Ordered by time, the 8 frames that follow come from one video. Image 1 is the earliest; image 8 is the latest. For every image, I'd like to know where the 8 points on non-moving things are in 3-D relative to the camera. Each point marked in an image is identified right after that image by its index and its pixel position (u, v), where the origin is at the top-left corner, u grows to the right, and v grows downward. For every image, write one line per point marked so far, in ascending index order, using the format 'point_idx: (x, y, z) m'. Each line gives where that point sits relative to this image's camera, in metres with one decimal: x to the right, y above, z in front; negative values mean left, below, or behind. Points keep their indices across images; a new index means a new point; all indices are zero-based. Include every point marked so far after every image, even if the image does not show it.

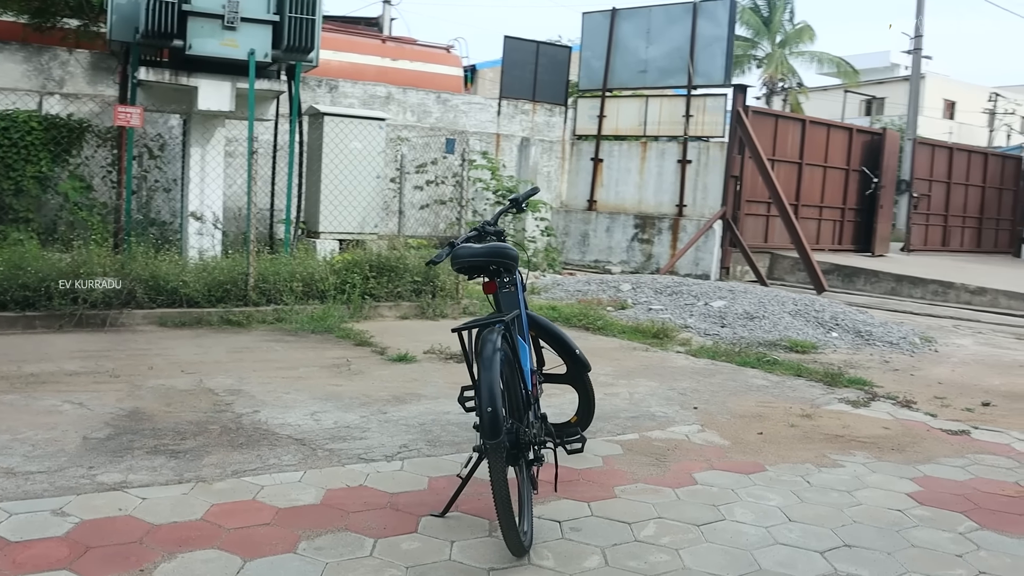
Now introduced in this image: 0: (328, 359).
0: (-1.1, -0.4, +5.9) m
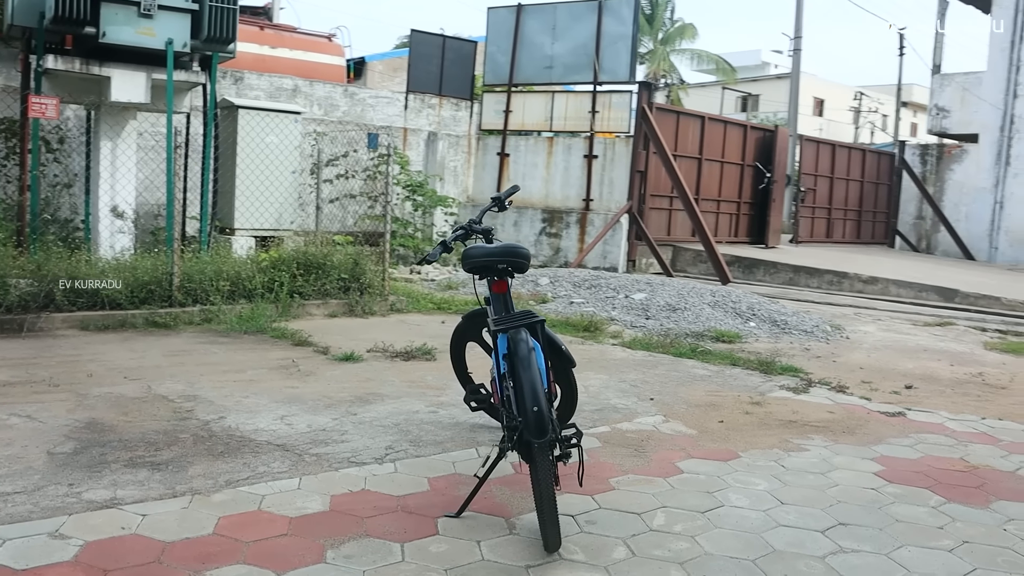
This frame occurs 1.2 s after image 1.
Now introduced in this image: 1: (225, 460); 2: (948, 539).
0: (-1.4, -0.4, +5.8) m
1: (-1.2, -0.7, +4.0) m
2: (+1.6, -0.9, +3.5) m
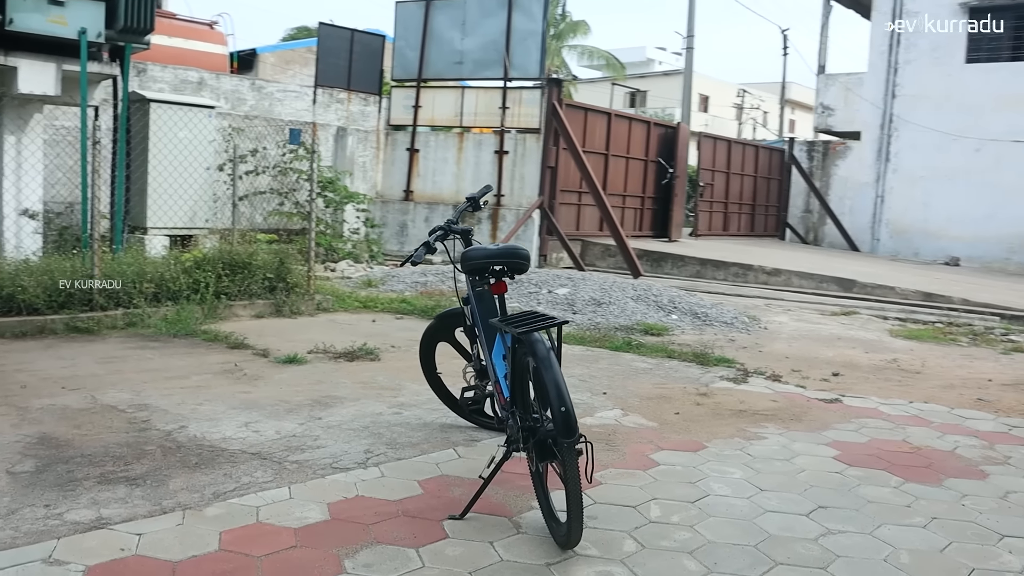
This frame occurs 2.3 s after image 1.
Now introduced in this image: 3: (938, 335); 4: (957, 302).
0: (-1.7, -0.4, +5.6) m
1: (-1.2, -0.7, +3.9) m
2: (+1.6, -0.9, +3.8) m
3: (+3.1, -0.4, +7.2) m
4: (+3.7, -0.1, +8.2) m
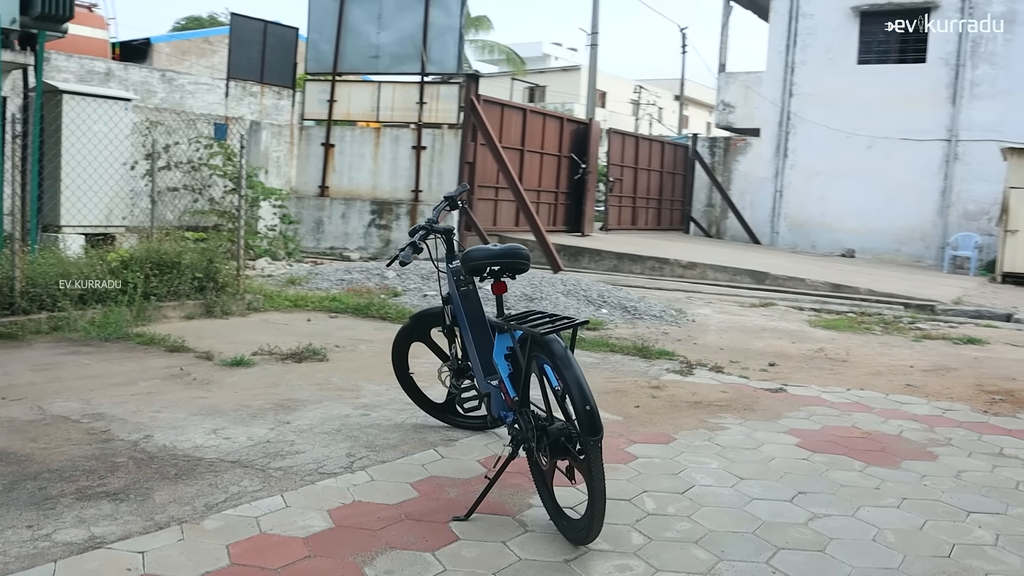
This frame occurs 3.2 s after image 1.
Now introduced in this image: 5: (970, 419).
0: (-1.9, -0.4, +5.3) m
1: (-1.2, -0.7, +3.7) m
2: (+1.5, -0.9, +4.0) m
3: (+2.7, -0.3, +7.6) m
4: (+3.1, 0.0, +8.7) m
5: (+2.4, -0.7, +5.2) m
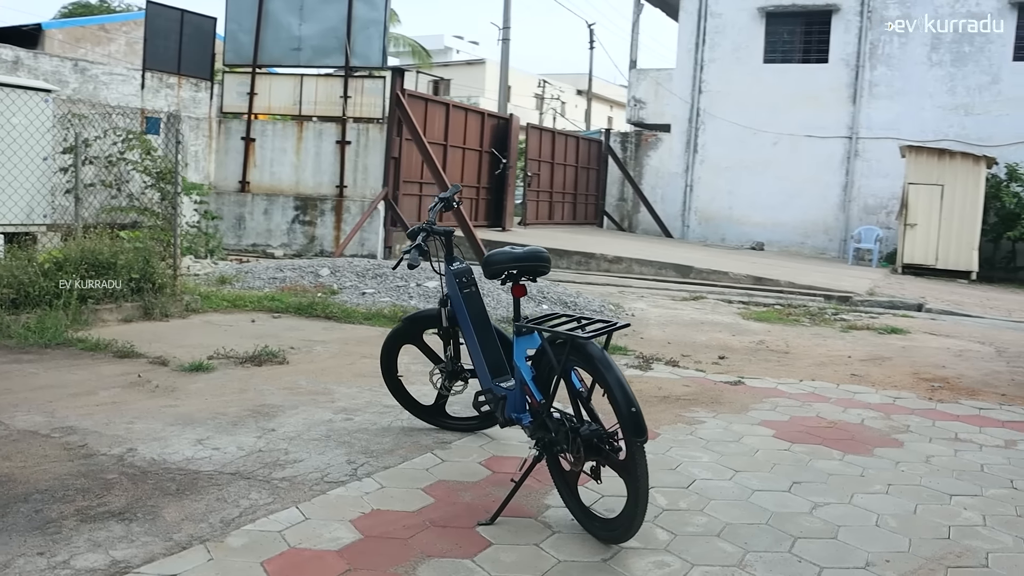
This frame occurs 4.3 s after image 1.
0: (-2.0, -0.5, +5.1) m
1: (-1.2, -0.8, +3.6) m
2: (+1.6, -0.8, +4.2) m
3: (+2.2, -0.2, +7.9) m
4: (+2.5, 0.0, +9.0) m
5: (+2.3, -0.7, +5.5) m
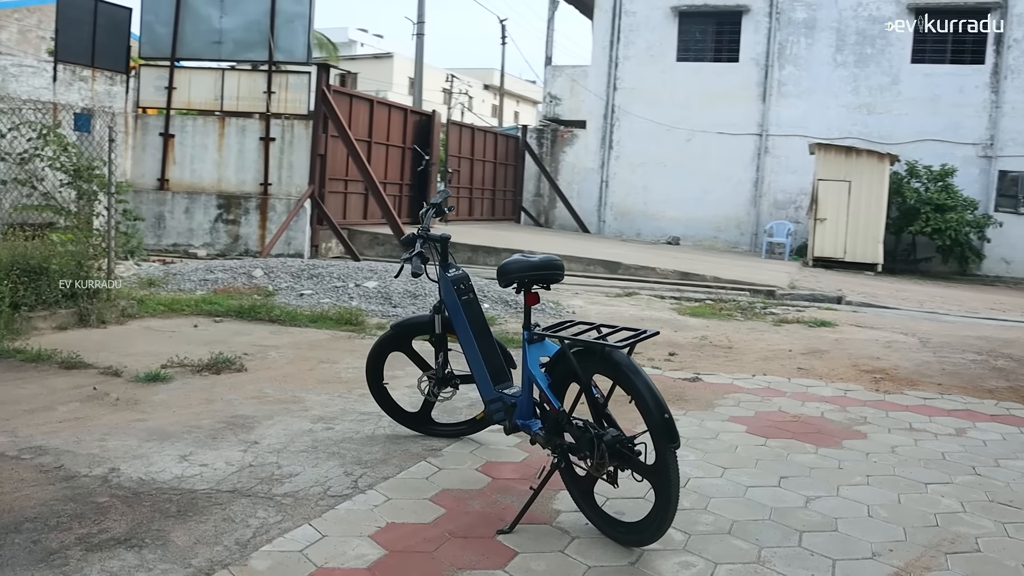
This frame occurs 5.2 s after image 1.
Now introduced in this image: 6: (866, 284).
0: (-2.2, -0.5, +4.8) m
1: (-1.1, -0.8, +3.4) m
2: (+1.5, -0.8, +4.4) m
3: (+1.7, -0.2, +8.2) m
4: (+1.9, +0.1, +9.3) m
5: (+2.1, -0.6, +5.7) m
6: (+3.5, 0.0, +9.8) m
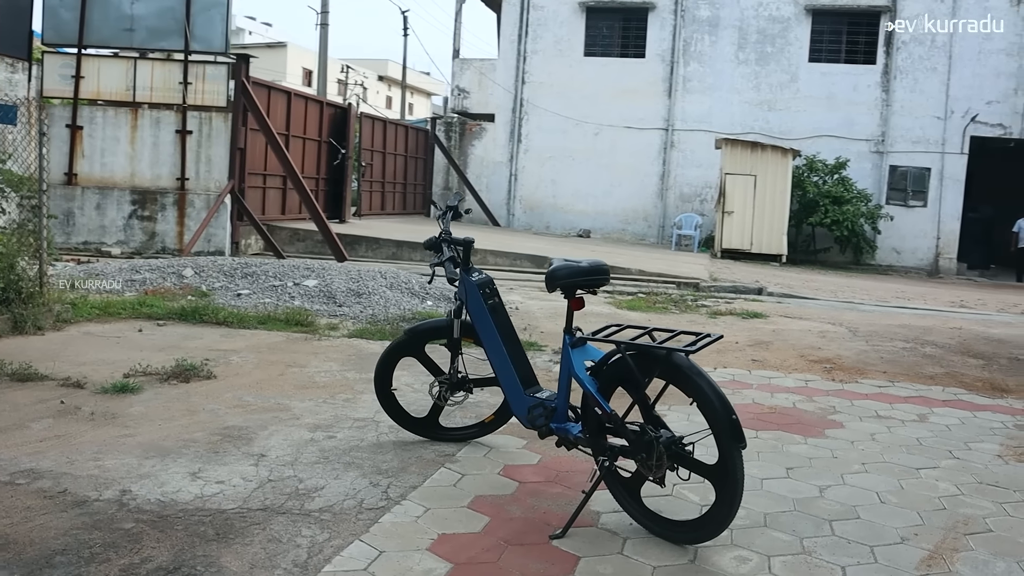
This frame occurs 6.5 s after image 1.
0: (-2.1, -0.5, +4.5) m
1: (-0.9, -0.8, +3.2) m
2: (+1.6, -0.8, +4.6) m
3: (+1.2, -0.1, +8.3) m
4: (+1.2, +0.1, +9.4) m
5: (+1.9, -0.6, +6.0) m
6: (+2.8, +0.1, +10.2) m
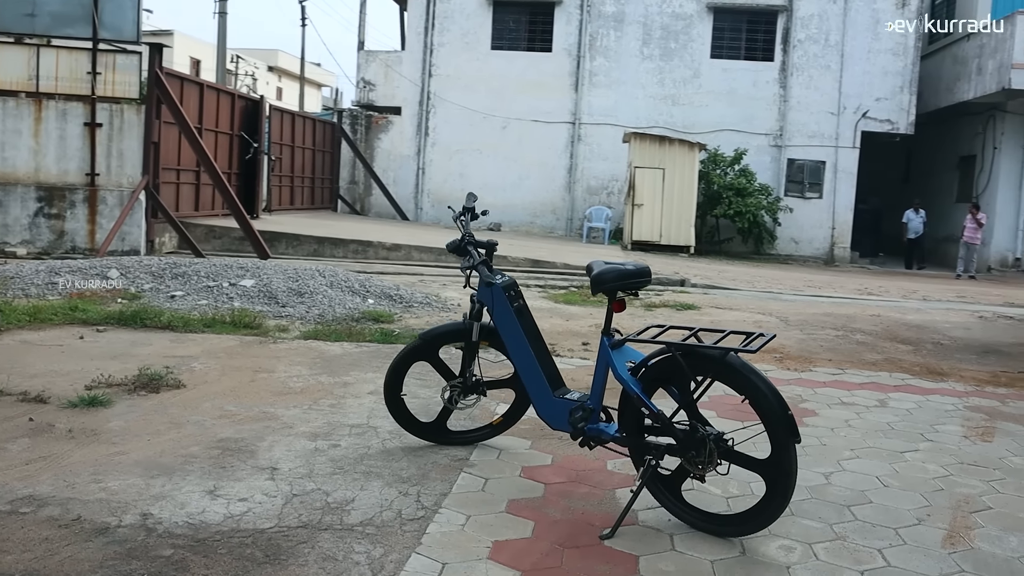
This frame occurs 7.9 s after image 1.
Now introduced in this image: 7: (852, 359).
0: (-2.1, -0.6, +4.1) m
1: (-0.7, -0.9, +3.1) m
2: (+1.6, -0.8, +4.7) m
3: (+0.6, -0.1, +8.4) m
4: (+0.5, +0.2, +9.5) m
5: (+1.7, -0.5, +6.2) m
6: (+1.9, +0.2, +10.5) m
7: (+2.3, -0.5, +6.7) m
